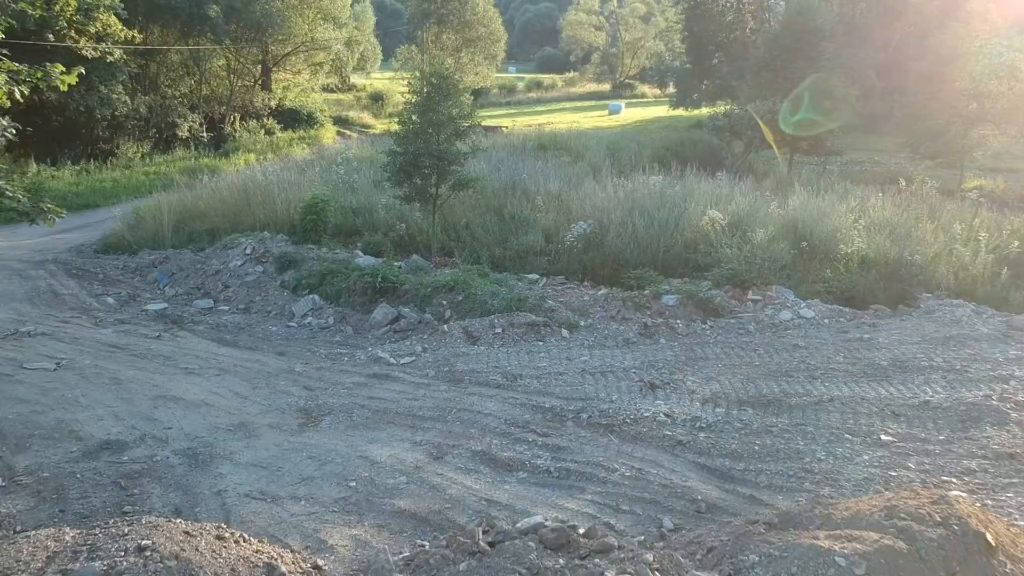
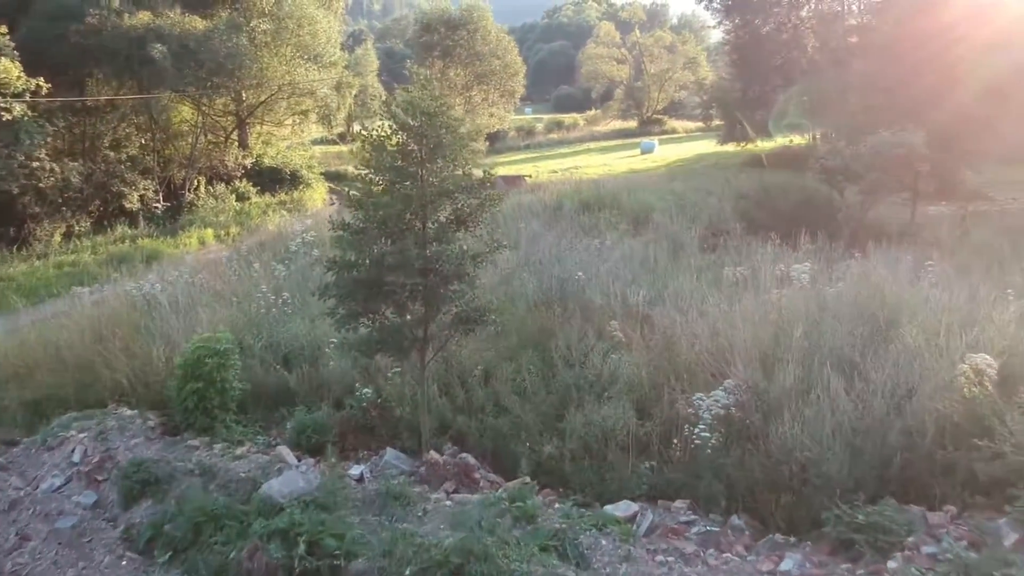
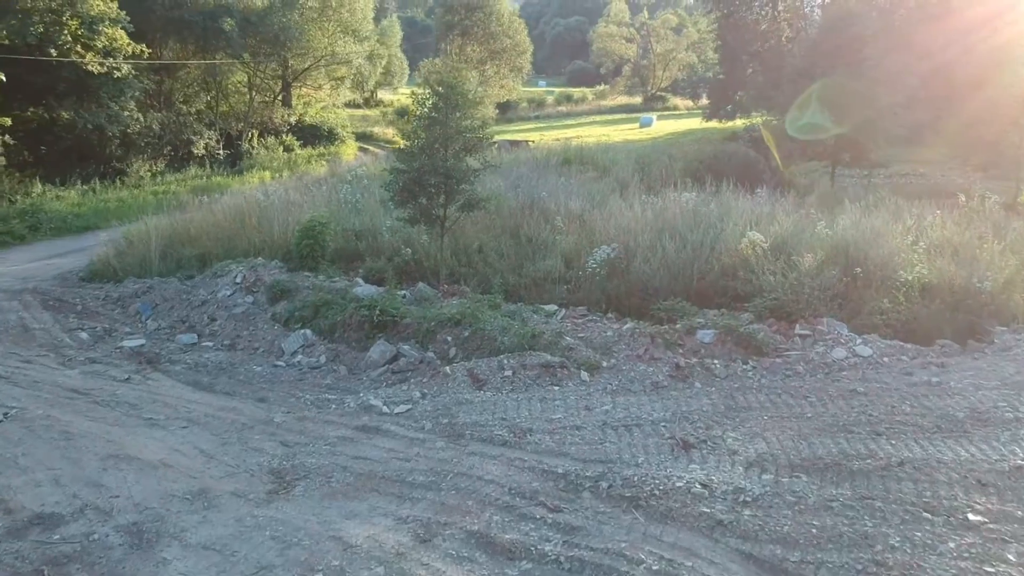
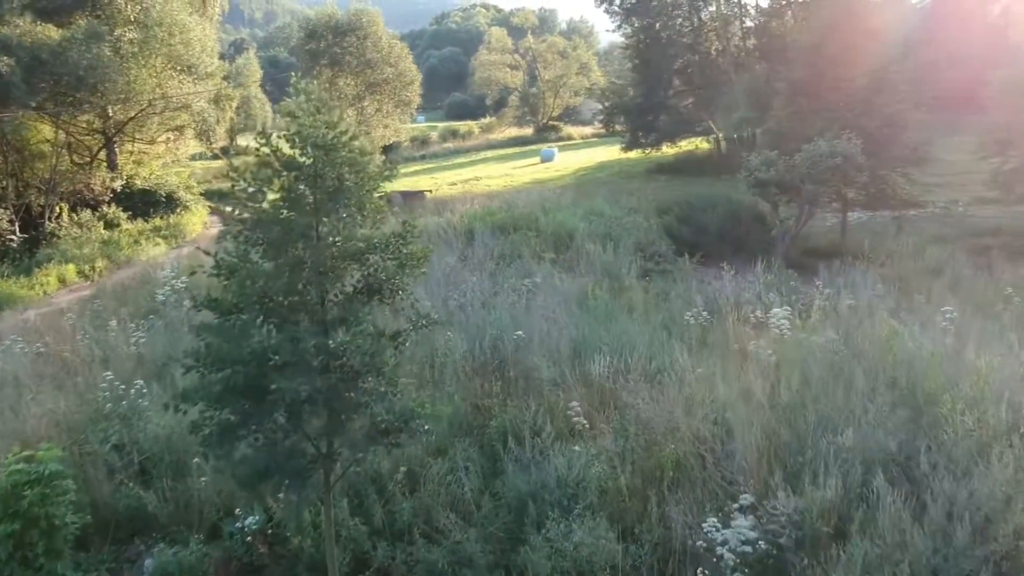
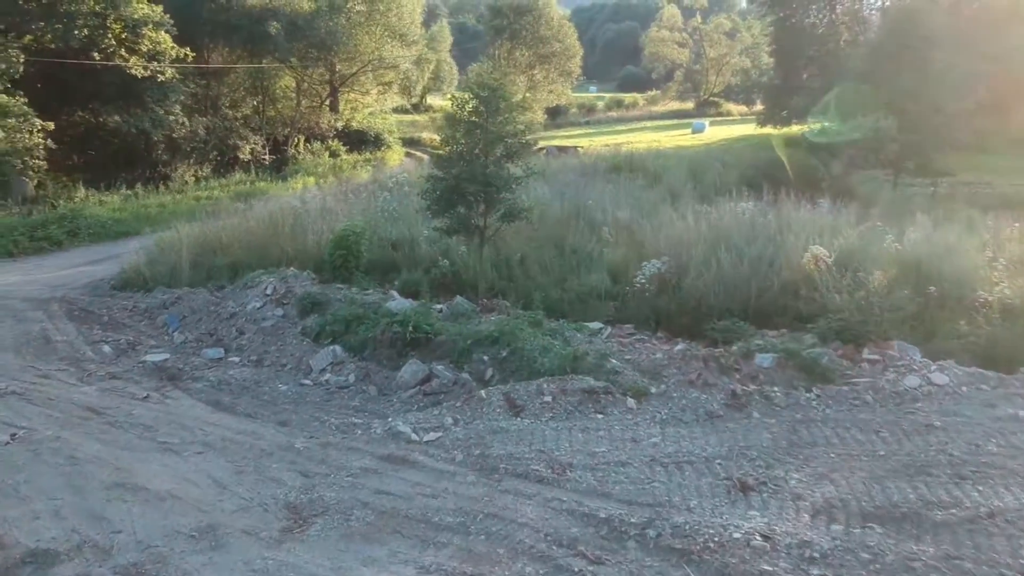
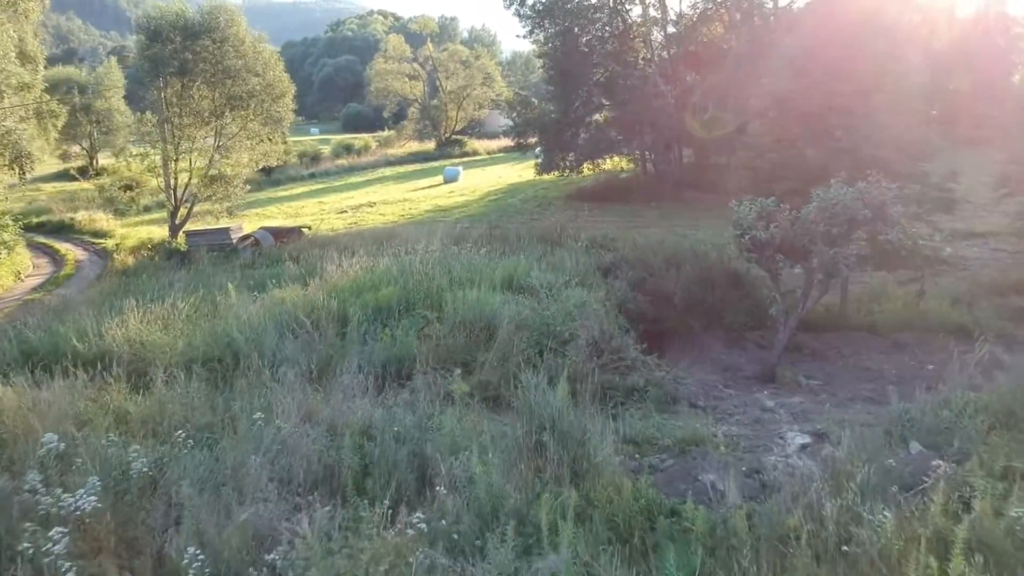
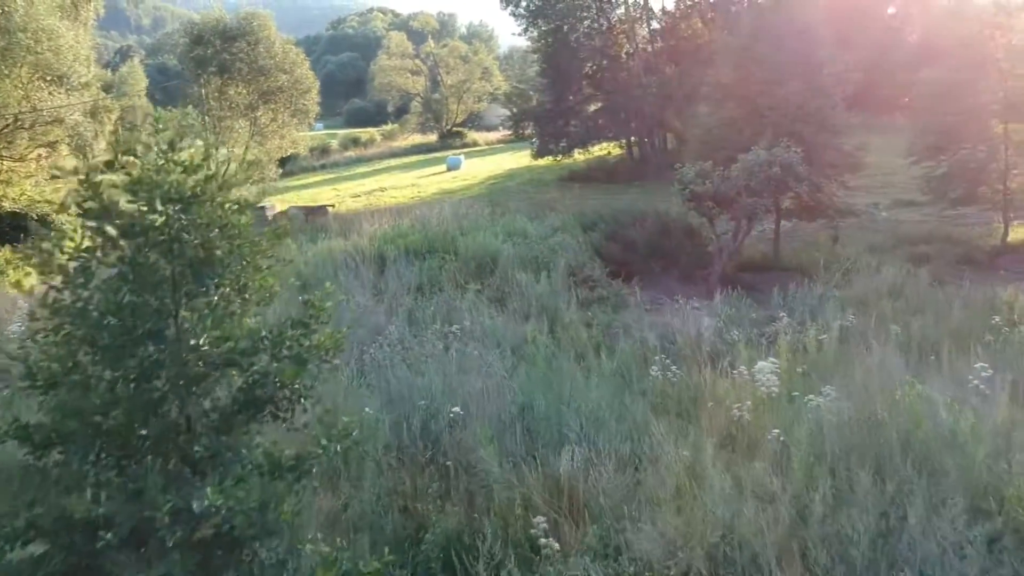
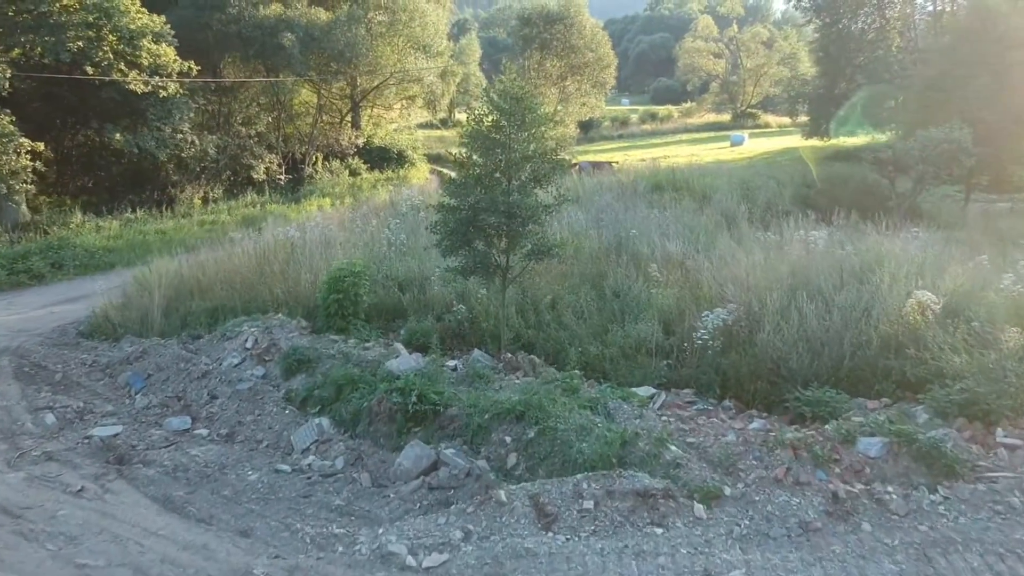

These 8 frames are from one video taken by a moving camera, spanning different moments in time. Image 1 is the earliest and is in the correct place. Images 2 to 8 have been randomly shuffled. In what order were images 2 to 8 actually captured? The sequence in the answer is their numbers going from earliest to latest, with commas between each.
3, 5, 8, 2, 4, 7, 6
